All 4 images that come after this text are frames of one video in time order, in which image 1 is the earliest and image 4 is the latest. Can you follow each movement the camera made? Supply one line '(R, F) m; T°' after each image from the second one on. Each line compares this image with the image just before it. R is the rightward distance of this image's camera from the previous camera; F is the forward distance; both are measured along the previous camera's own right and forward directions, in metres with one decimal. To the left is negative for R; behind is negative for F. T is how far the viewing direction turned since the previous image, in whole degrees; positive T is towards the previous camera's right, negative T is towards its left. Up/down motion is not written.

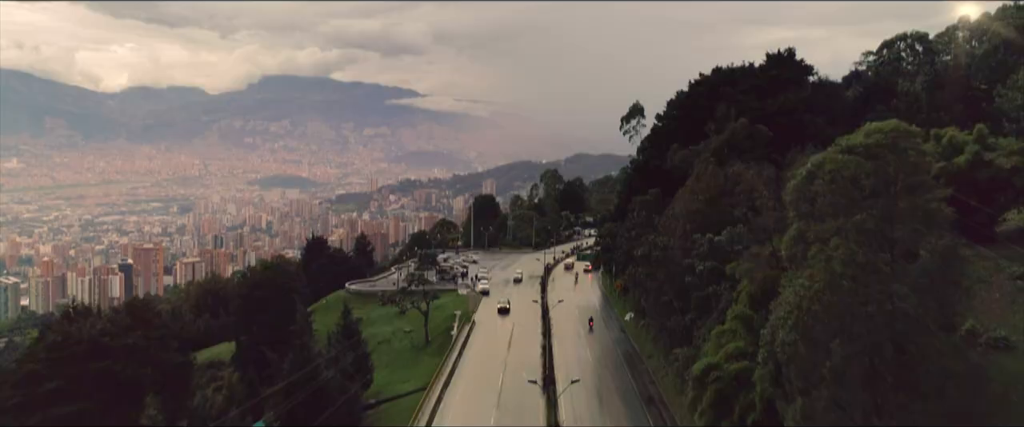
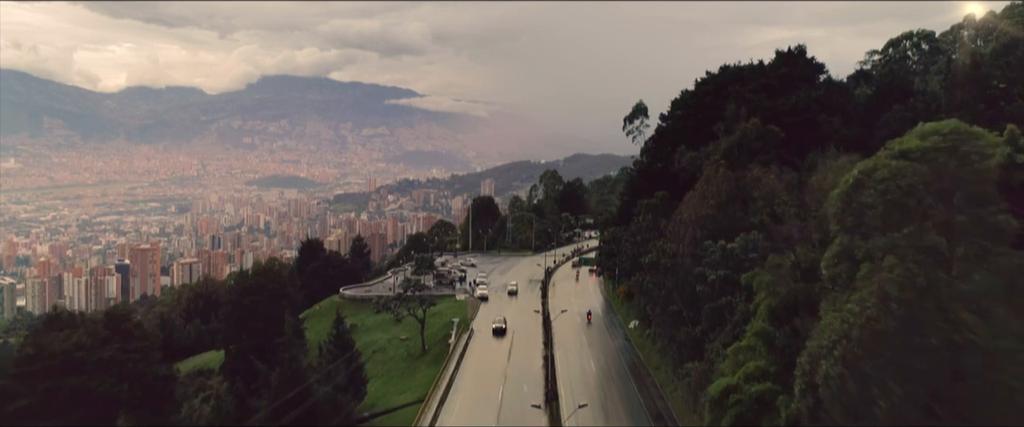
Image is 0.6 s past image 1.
(-0.1, +1.3) m; 0°
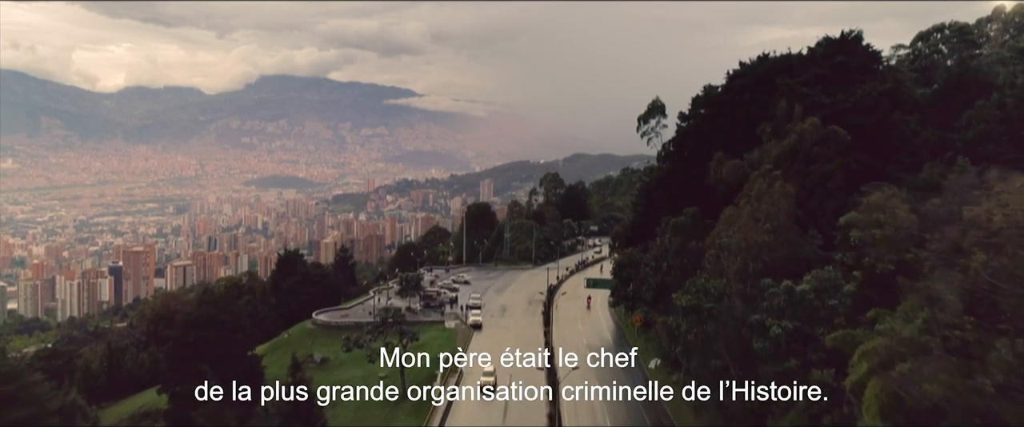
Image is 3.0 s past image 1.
(+0.1, +5.3) m; 0°
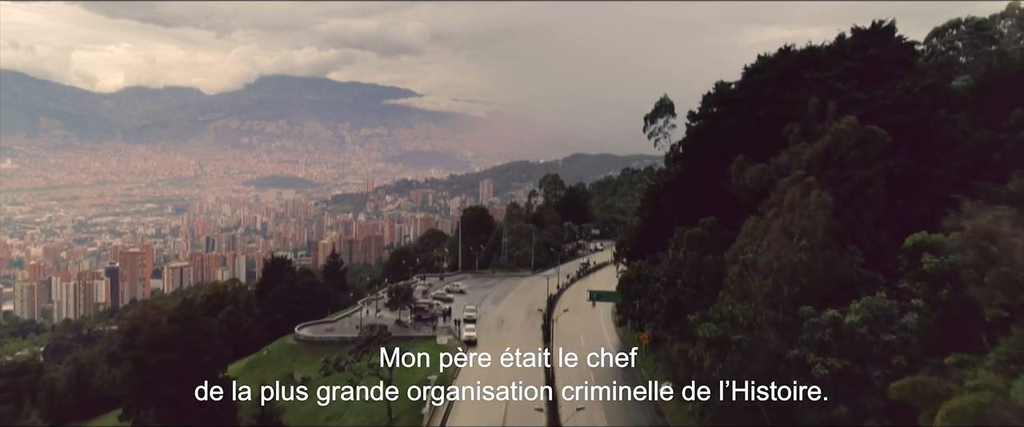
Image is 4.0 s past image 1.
(+0.1, +2.5) m; 0°
